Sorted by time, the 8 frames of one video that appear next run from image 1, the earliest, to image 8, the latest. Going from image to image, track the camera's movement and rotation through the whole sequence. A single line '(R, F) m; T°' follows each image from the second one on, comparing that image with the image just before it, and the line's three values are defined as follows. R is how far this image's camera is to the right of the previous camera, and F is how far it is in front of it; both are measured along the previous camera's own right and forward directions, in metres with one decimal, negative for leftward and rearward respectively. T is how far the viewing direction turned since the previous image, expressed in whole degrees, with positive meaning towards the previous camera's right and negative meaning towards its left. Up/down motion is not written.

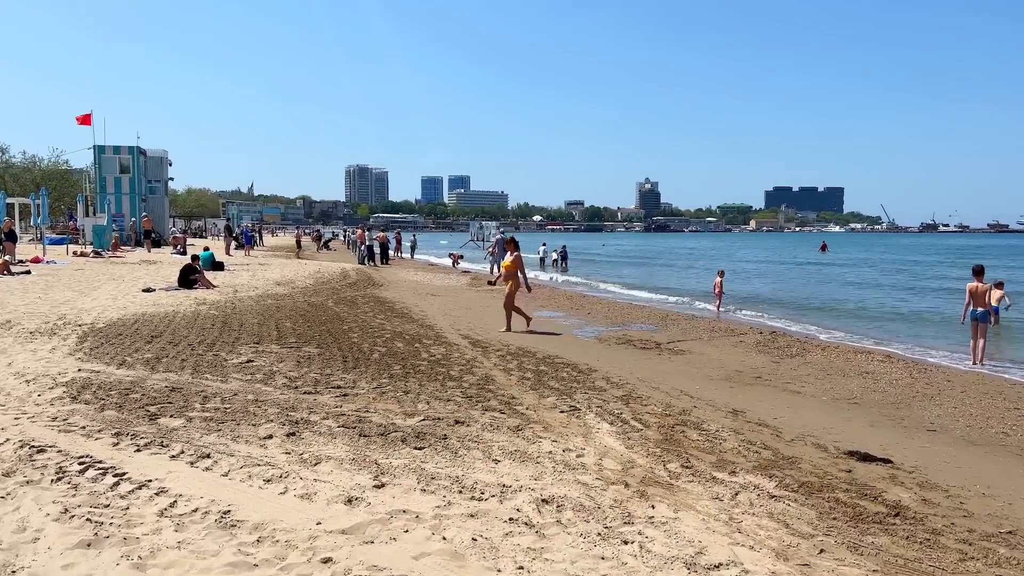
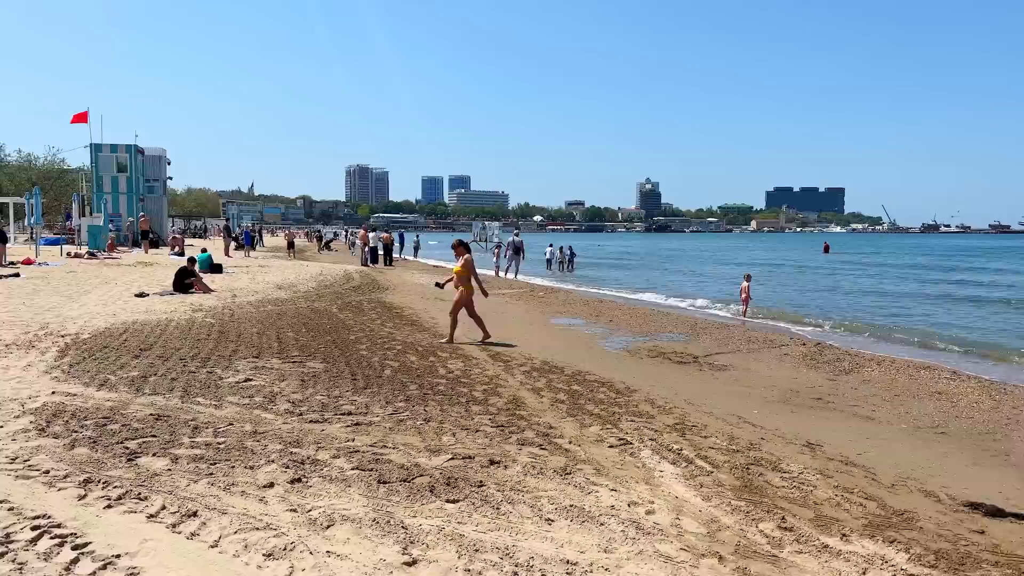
(-0.3, +0.9) m; 0°
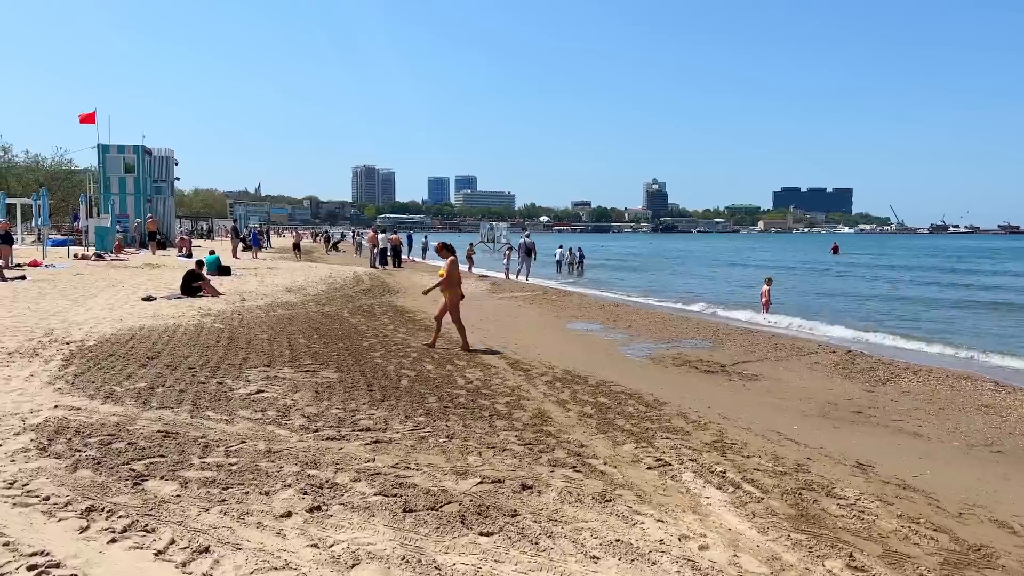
(-0.2, +0.4) m; 0°
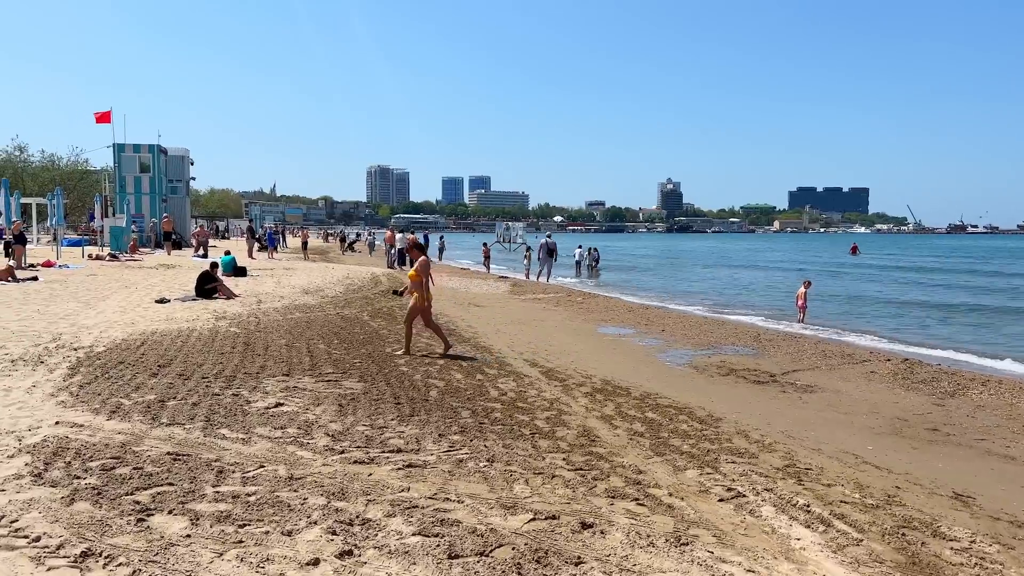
(-0.2, +0.6) m; -1°
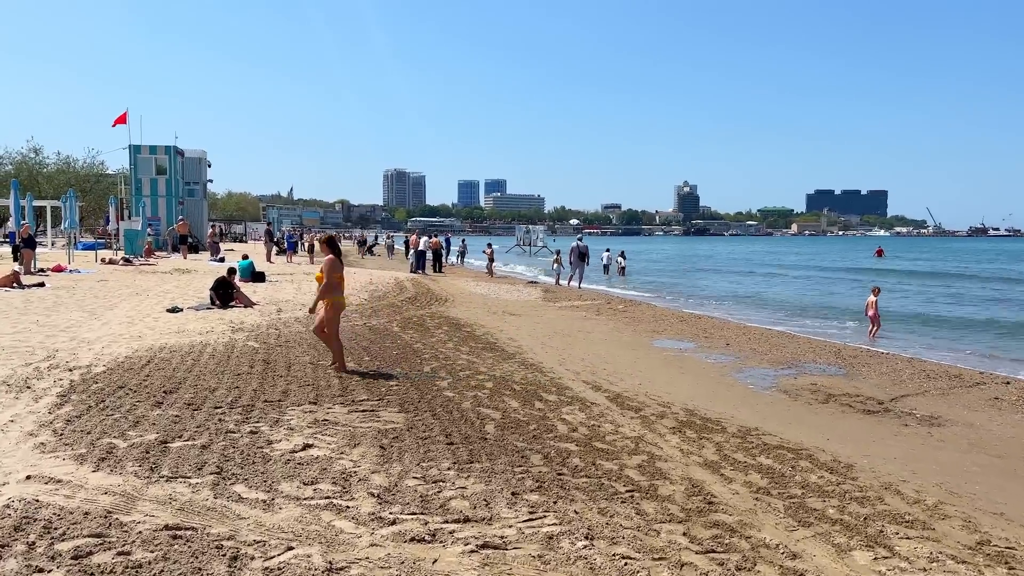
(-0.4, +1.3) m; -1°
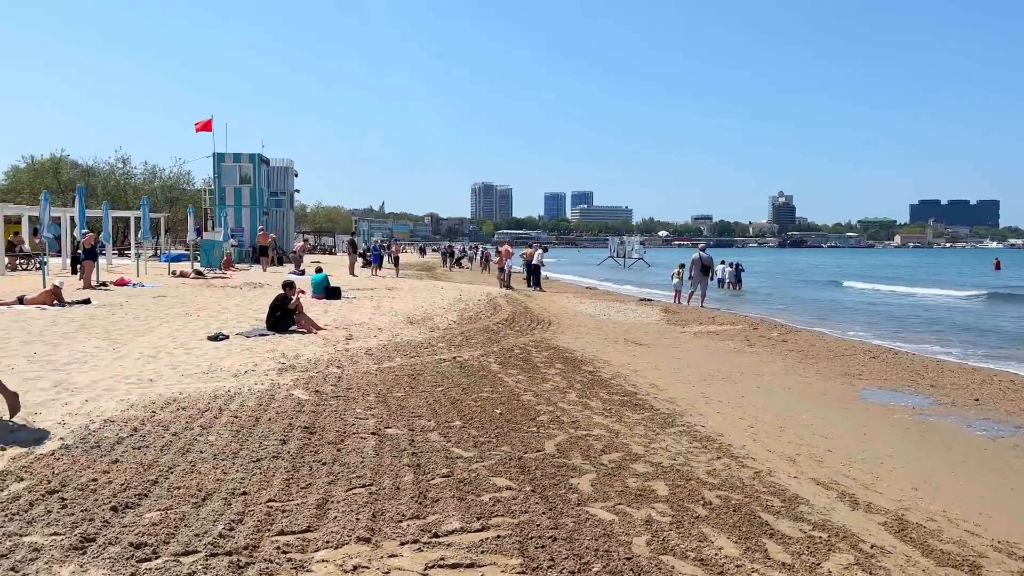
(-0.6, +3.3) m; -6°
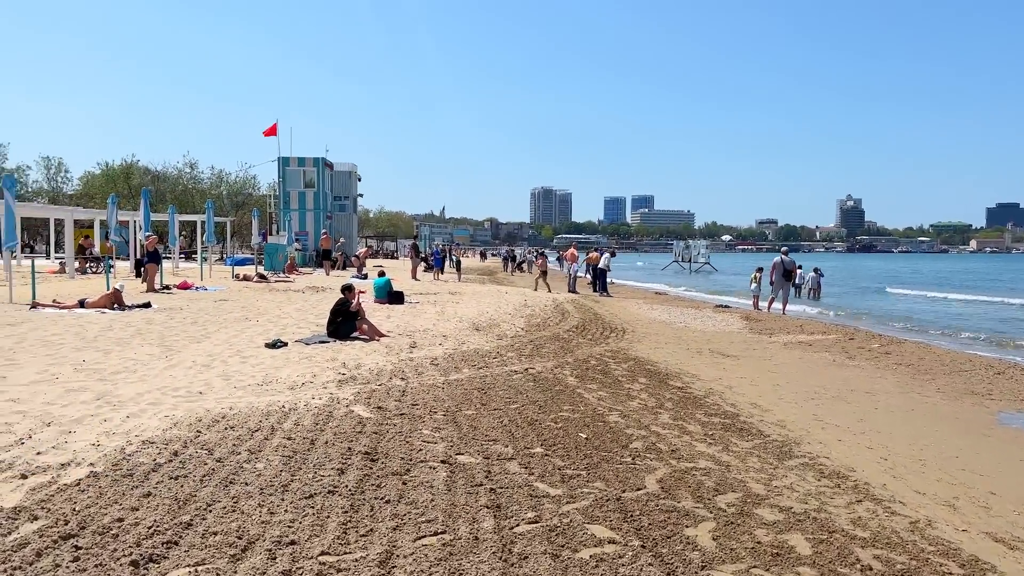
(-0.2, +0.9) m; -4°
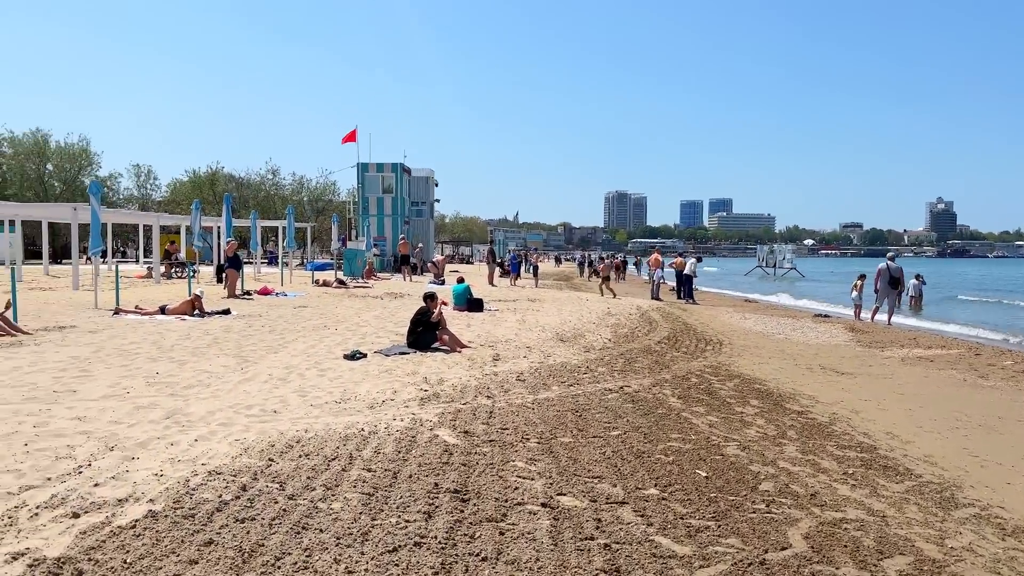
(-0.2, +0.7) m; -5°
